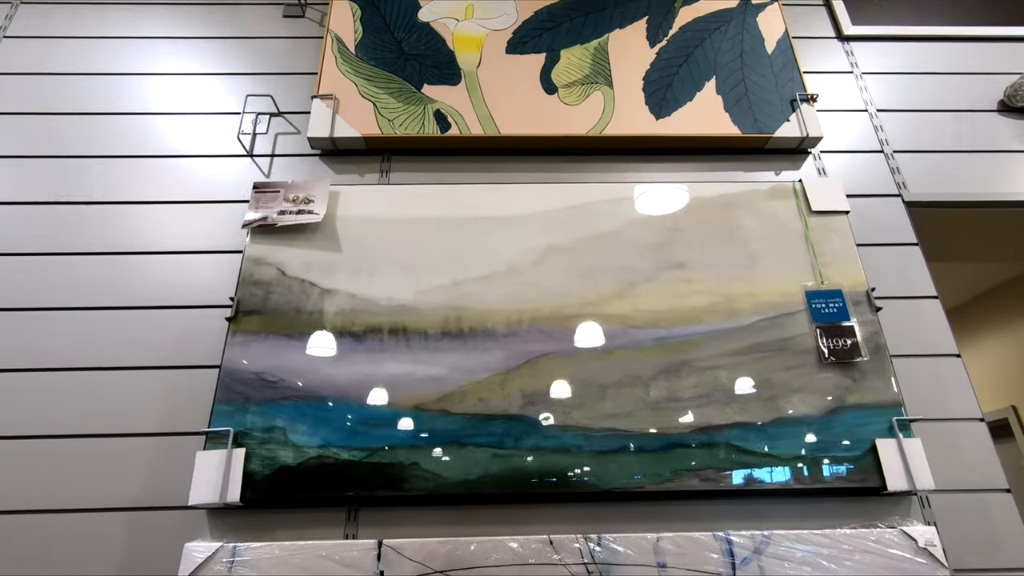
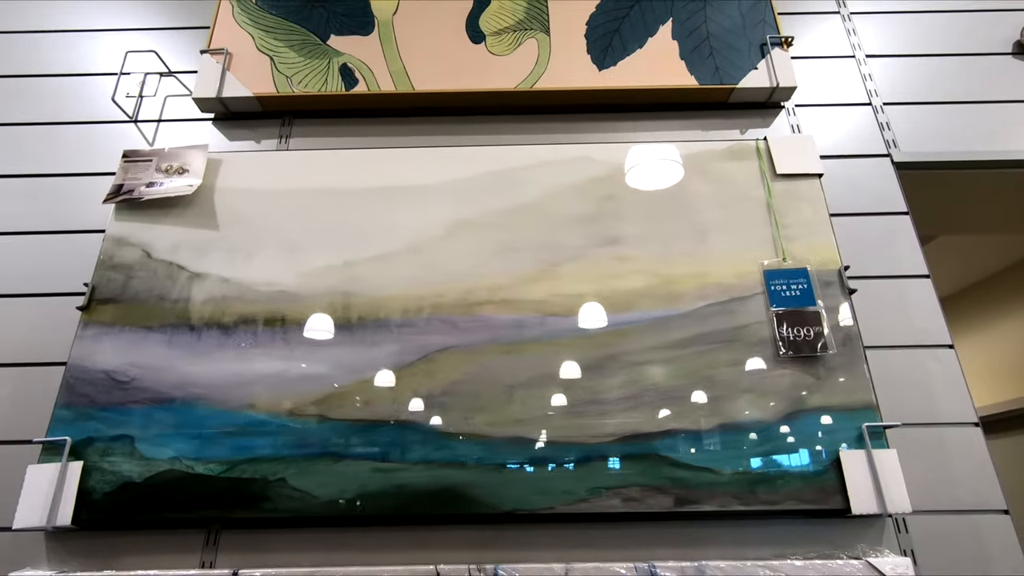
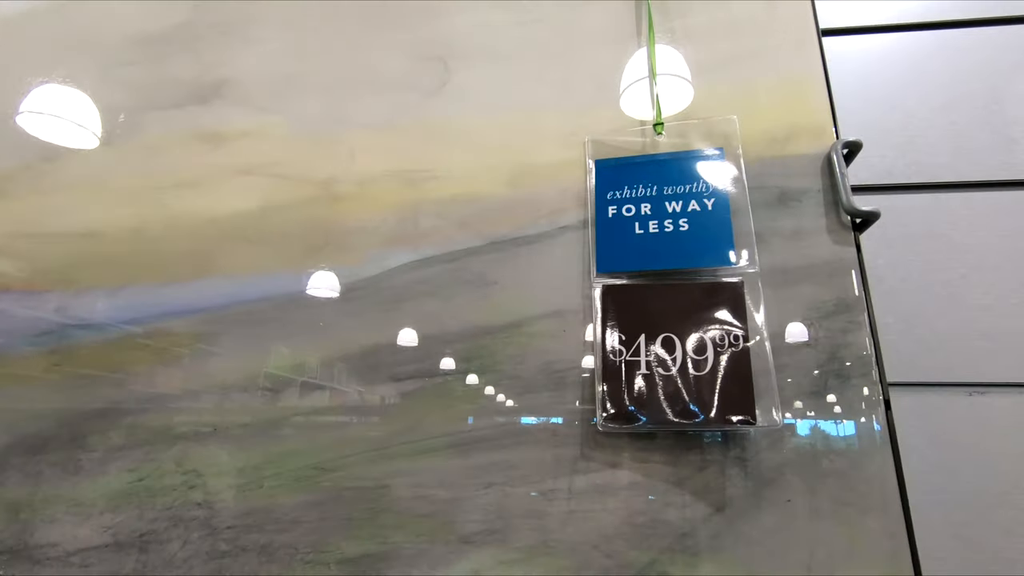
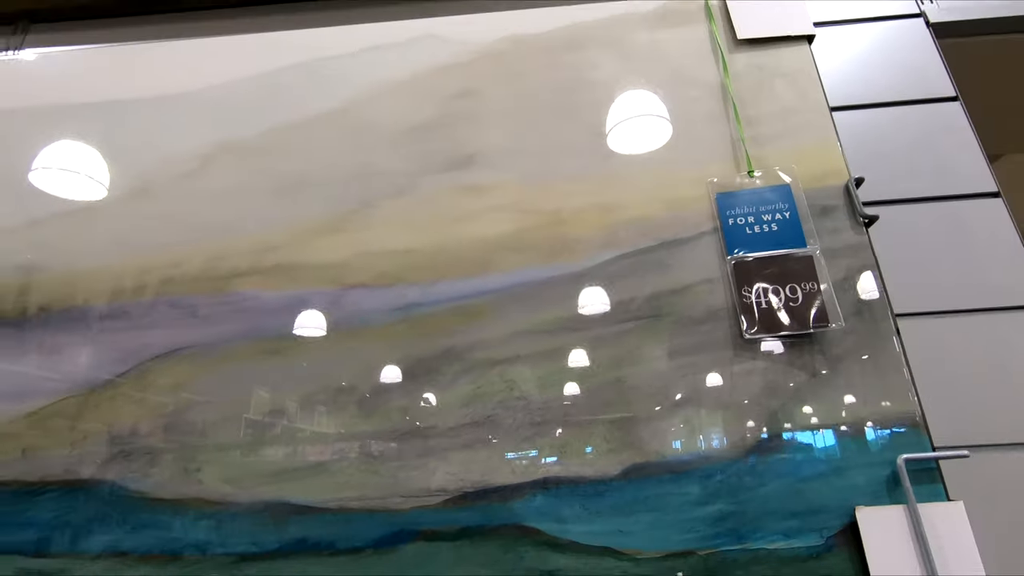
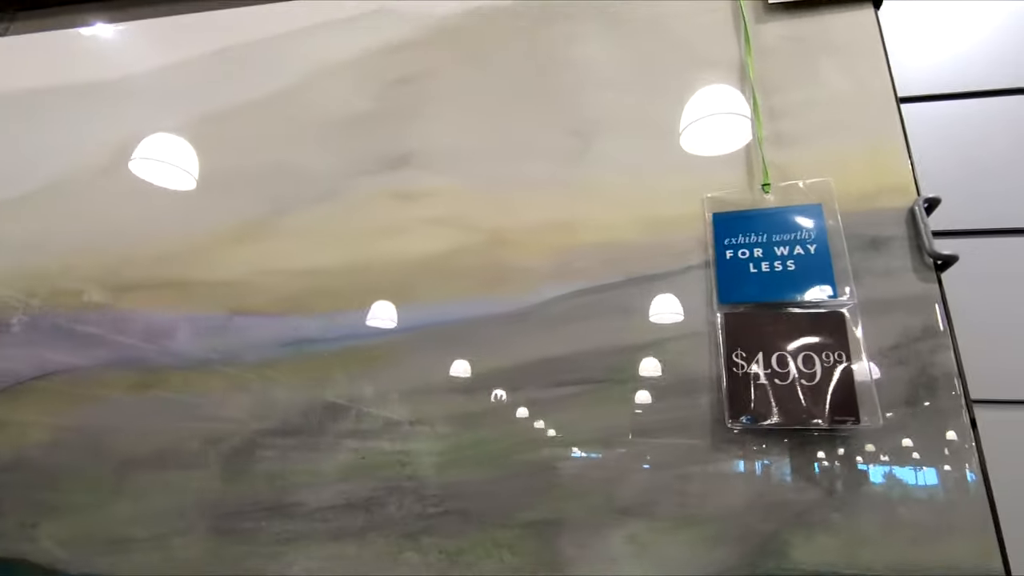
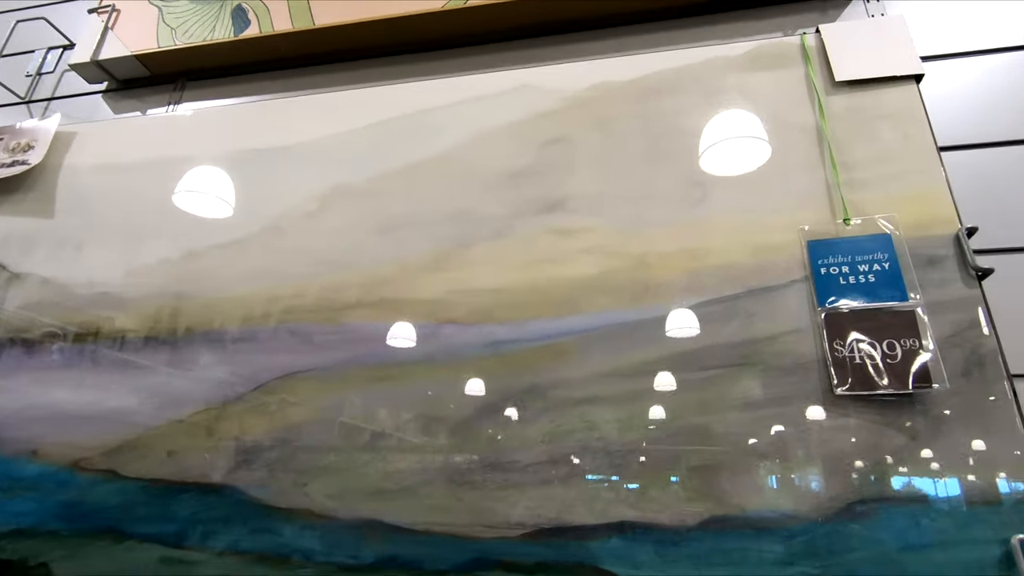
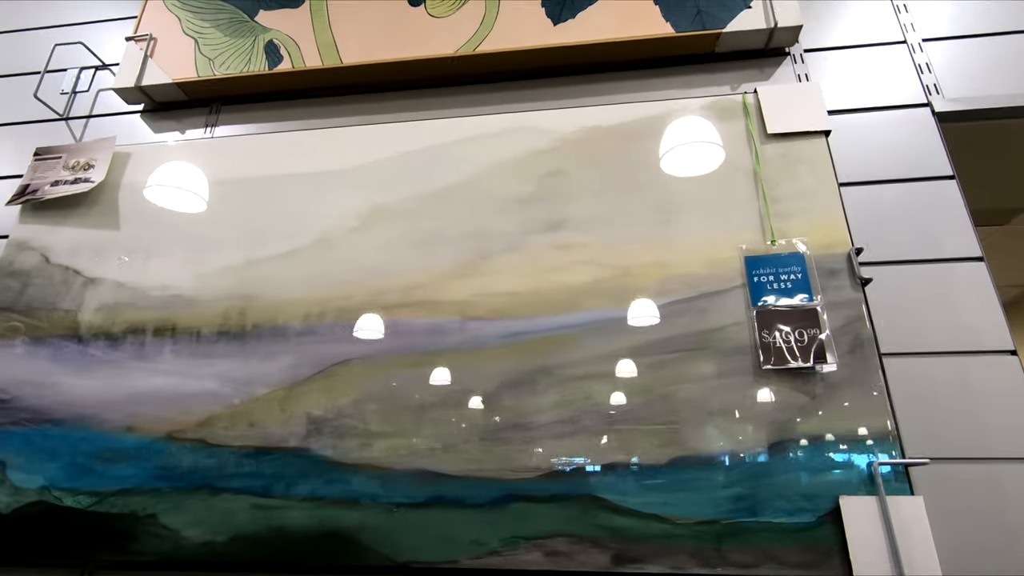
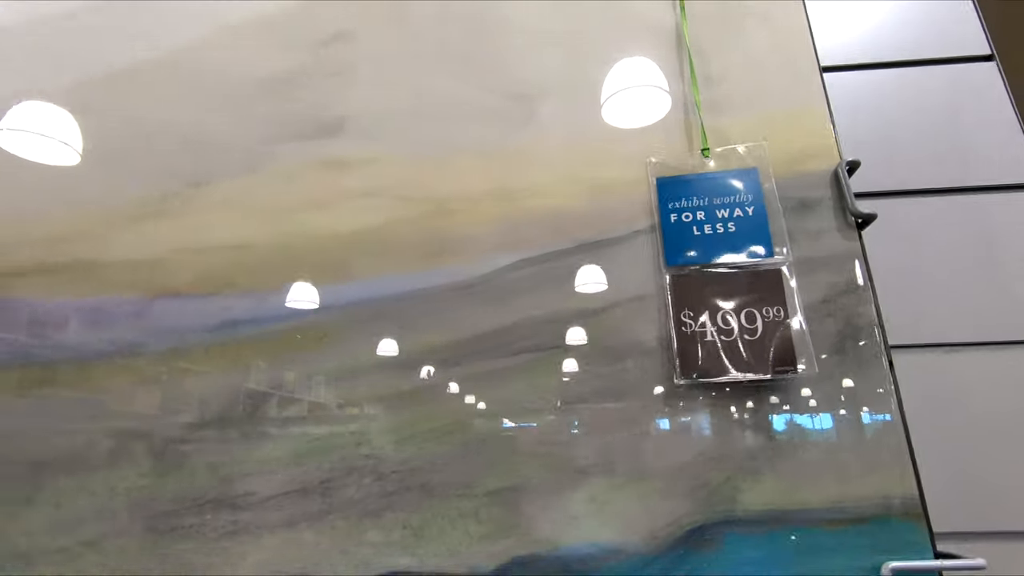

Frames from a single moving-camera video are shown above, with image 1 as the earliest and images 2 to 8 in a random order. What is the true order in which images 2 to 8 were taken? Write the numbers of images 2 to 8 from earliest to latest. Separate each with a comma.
2, 7, 6, 5, 3, 8, 4
